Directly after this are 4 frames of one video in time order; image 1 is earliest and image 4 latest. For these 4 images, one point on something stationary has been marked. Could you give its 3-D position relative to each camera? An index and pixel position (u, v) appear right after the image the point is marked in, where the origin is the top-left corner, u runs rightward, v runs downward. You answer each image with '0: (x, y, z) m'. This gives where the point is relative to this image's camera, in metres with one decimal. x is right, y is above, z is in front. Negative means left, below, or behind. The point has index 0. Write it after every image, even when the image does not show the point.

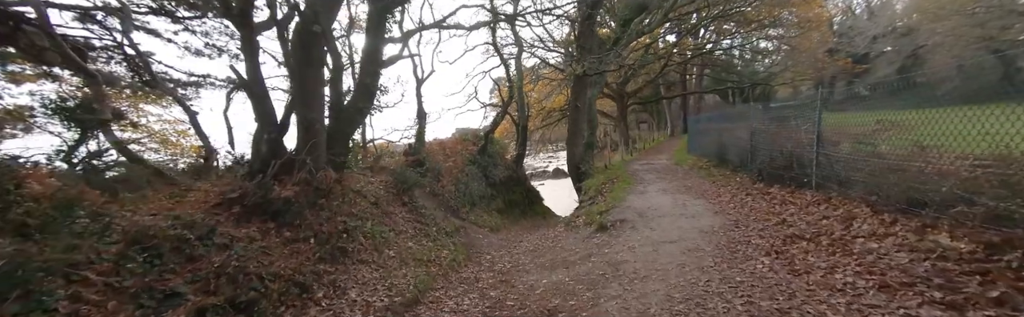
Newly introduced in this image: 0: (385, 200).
0: (-3.0, -1.0, +8.6) m
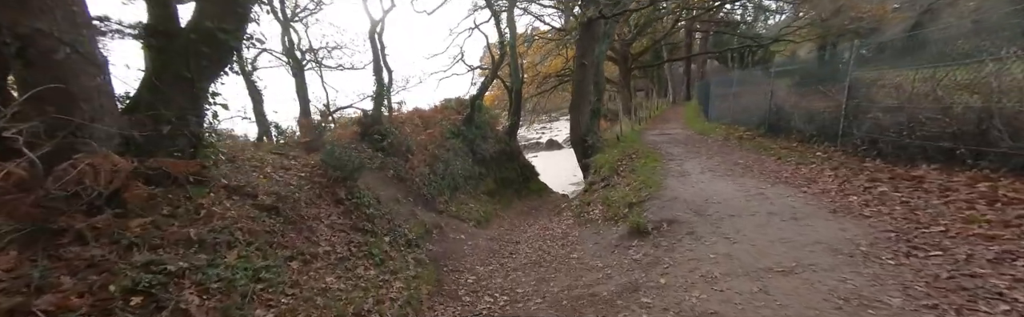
0: (-3.1, -0.6, +5.4) m
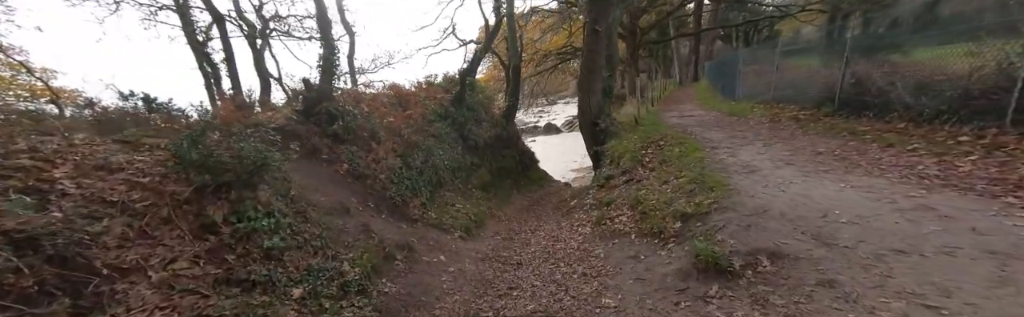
0: (-3.1, -0.6, +2.9) m
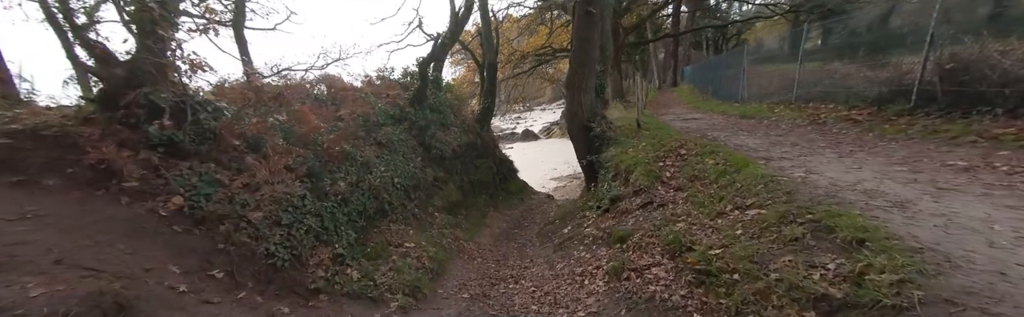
0: (-3.2, -0.8, -0.4) m
